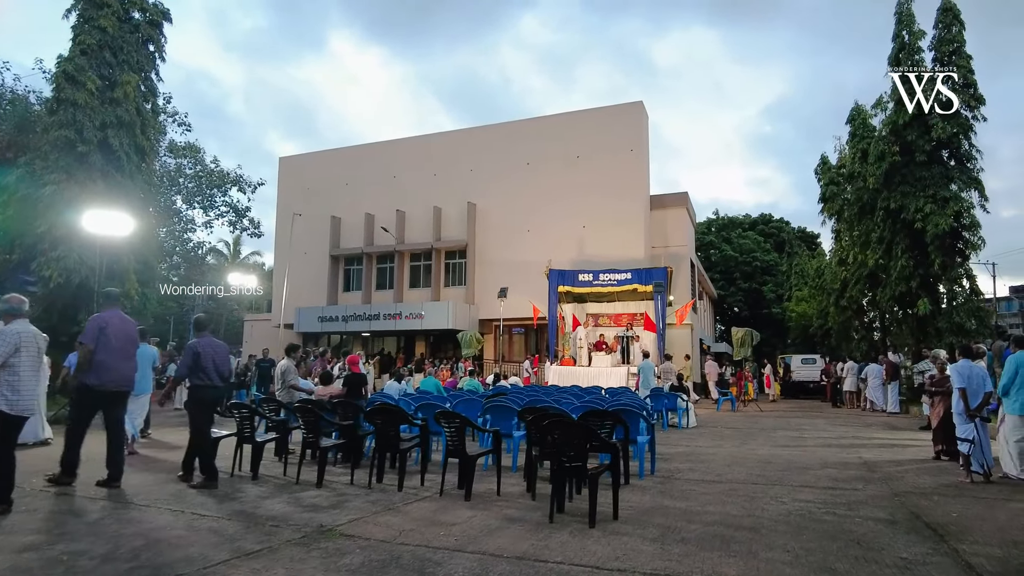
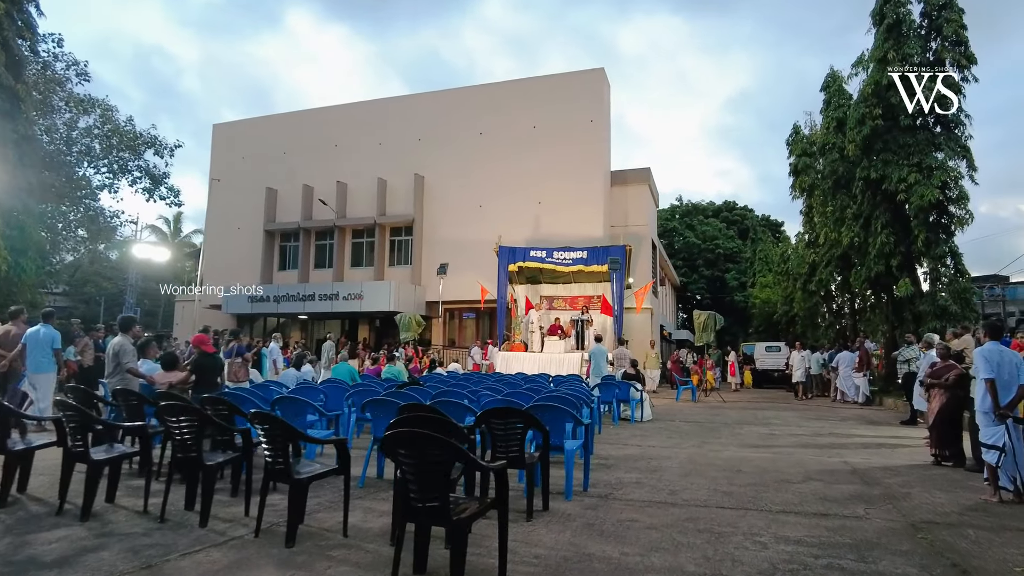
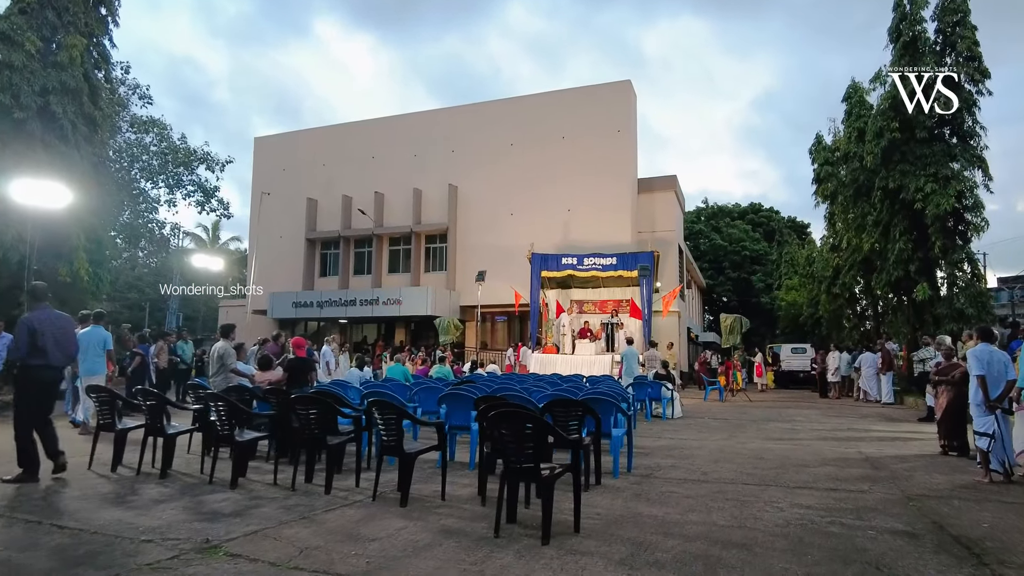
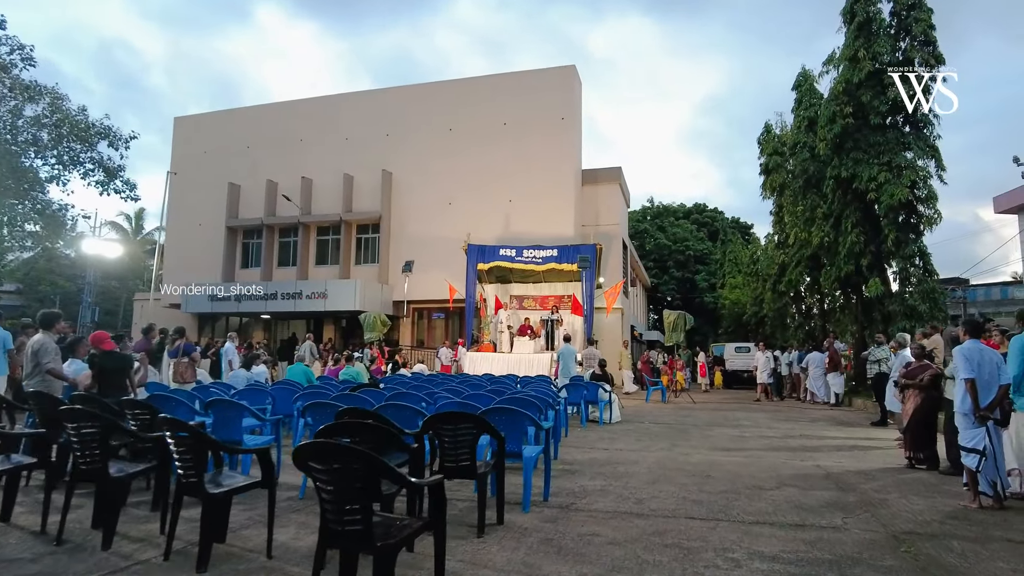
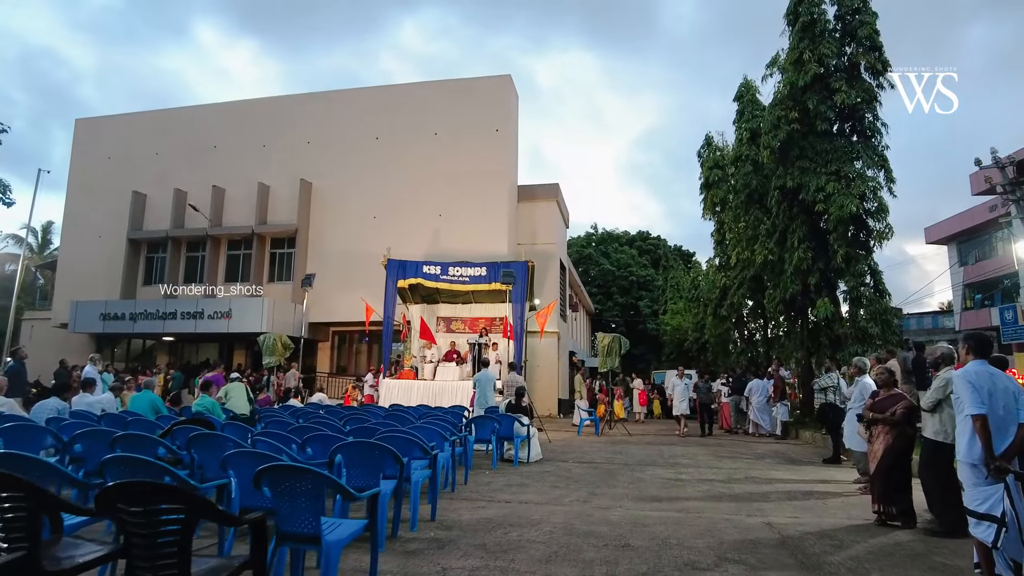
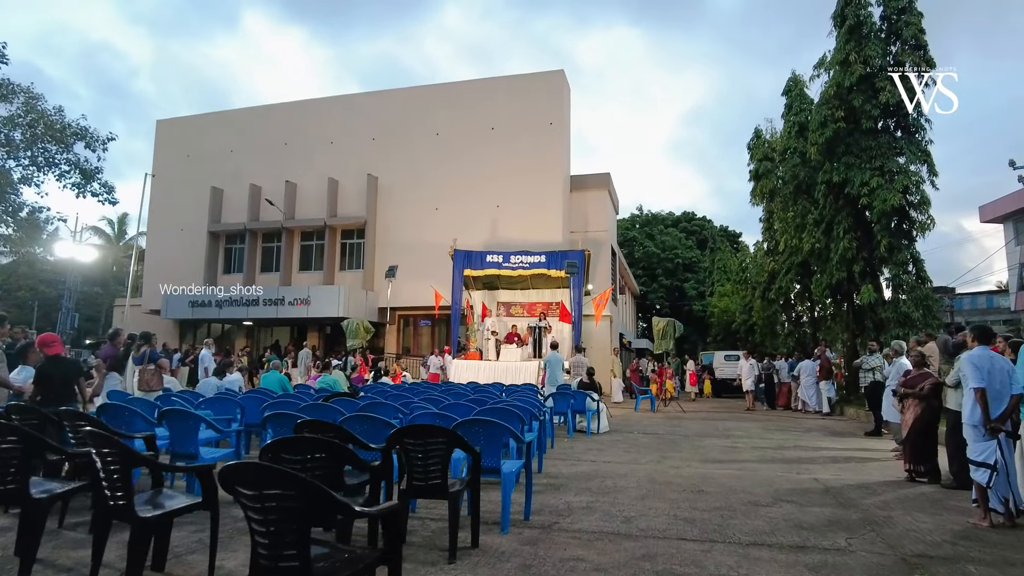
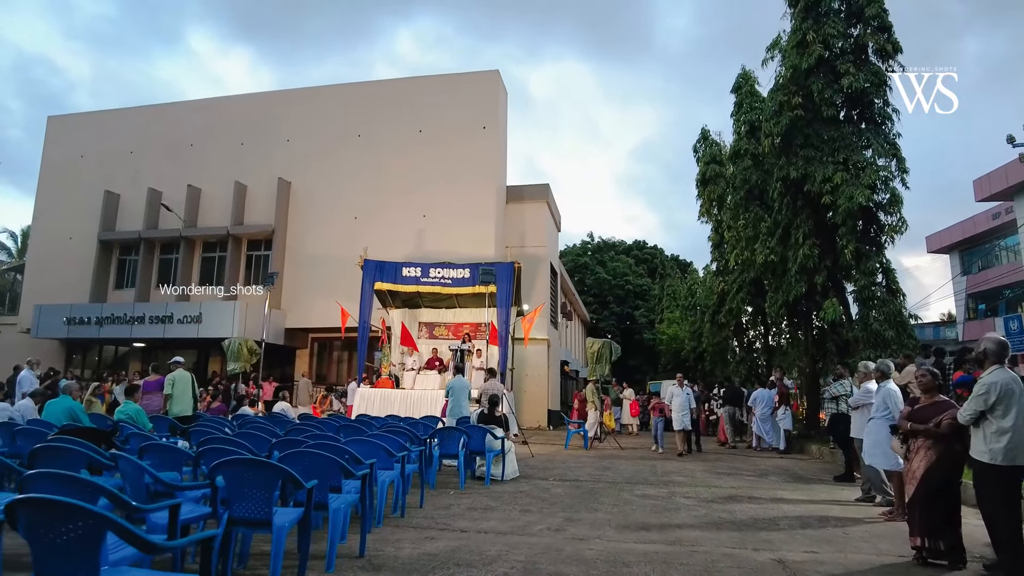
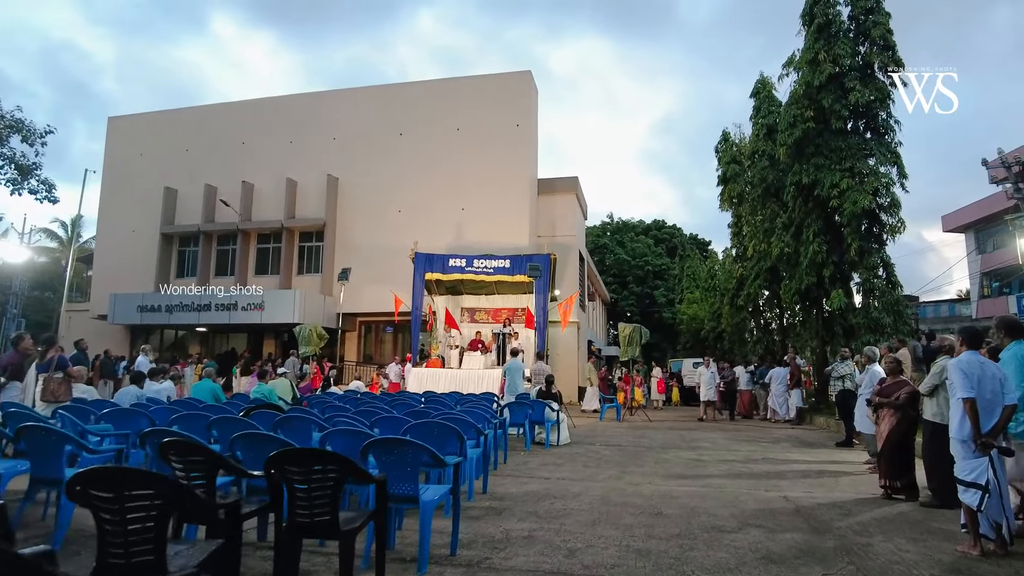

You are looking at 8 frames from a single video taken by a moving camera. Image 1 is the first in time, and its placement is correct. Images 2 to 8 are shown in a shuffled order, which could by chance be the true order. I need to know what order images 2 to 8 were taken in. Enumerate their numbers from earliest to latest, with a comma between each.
3, 2, 4, 6, 8, 5, 7
